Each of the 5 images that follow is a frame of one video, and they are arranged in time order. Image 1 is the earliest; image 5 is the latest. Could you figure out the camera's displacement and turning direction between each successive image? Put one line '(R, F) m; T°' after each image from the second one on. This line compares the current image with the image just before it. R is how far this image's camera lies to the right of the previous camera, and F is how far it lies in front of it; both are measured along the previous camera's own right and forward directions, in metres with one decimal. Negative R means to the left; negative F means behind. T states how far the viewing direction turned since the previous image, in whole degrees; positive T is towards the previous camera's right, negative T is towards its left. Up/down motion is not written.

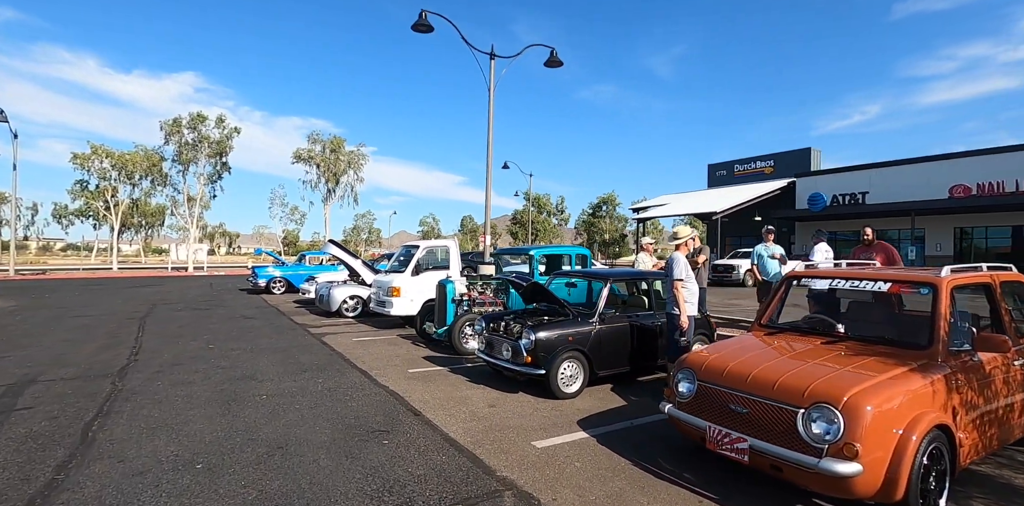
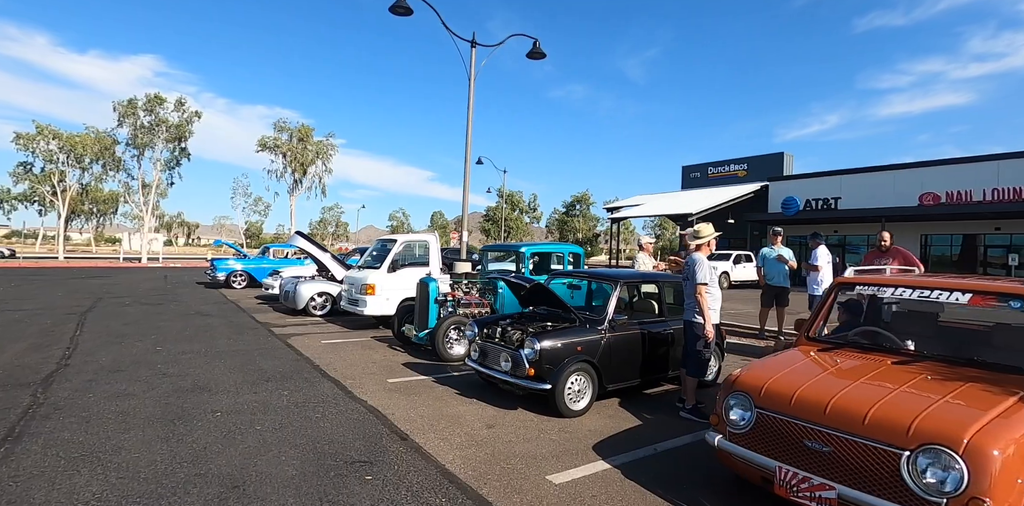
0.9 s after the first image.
(-0.3, +0.8) m; +3°
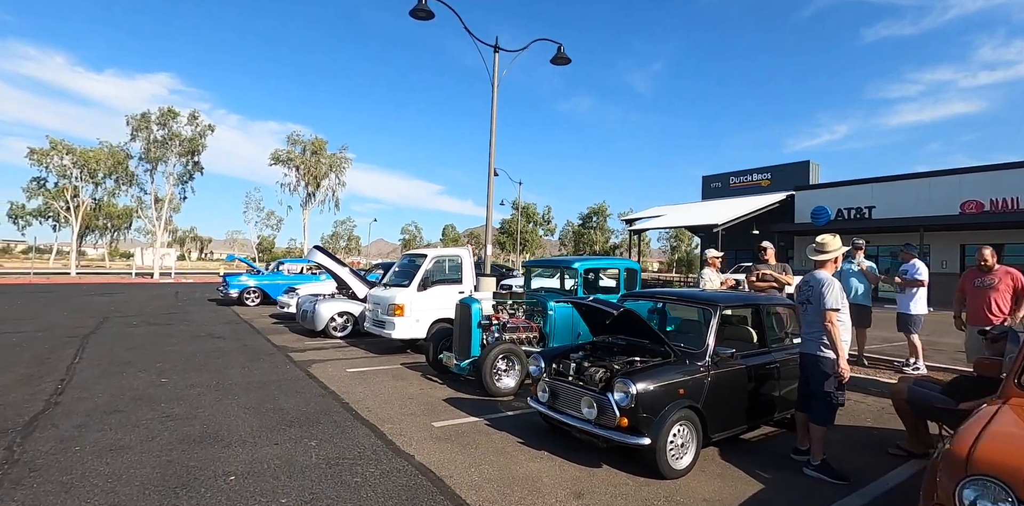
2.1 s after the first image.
(-0.6, +1.0) m; -1°
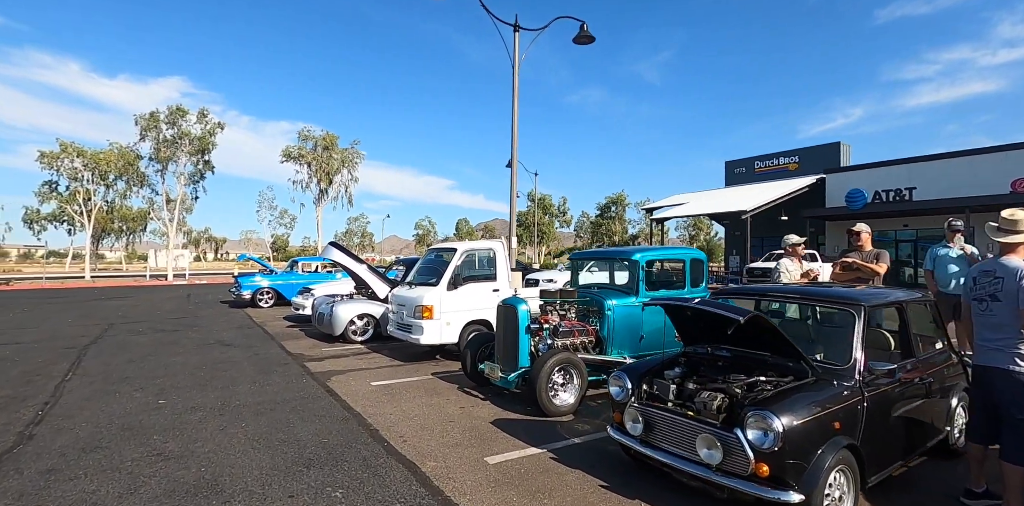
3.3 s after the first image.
(-0.5, +1.1) m; -1°
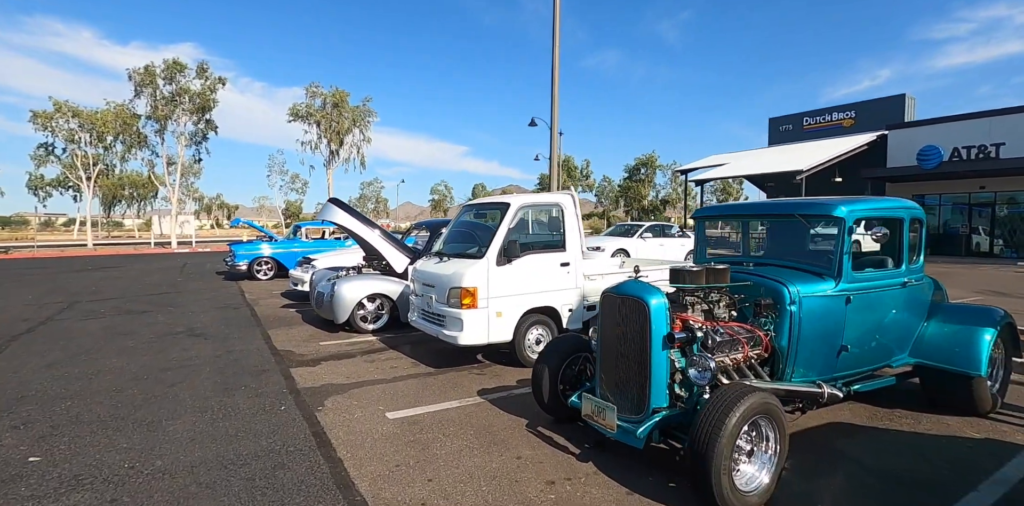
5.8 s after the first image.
(-0.7, +2.7) m; -2°
